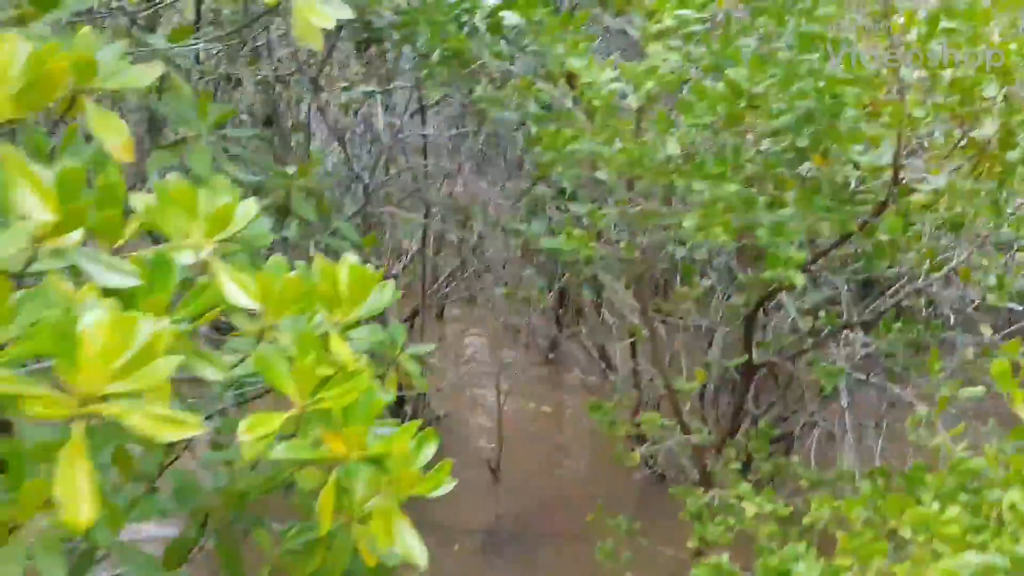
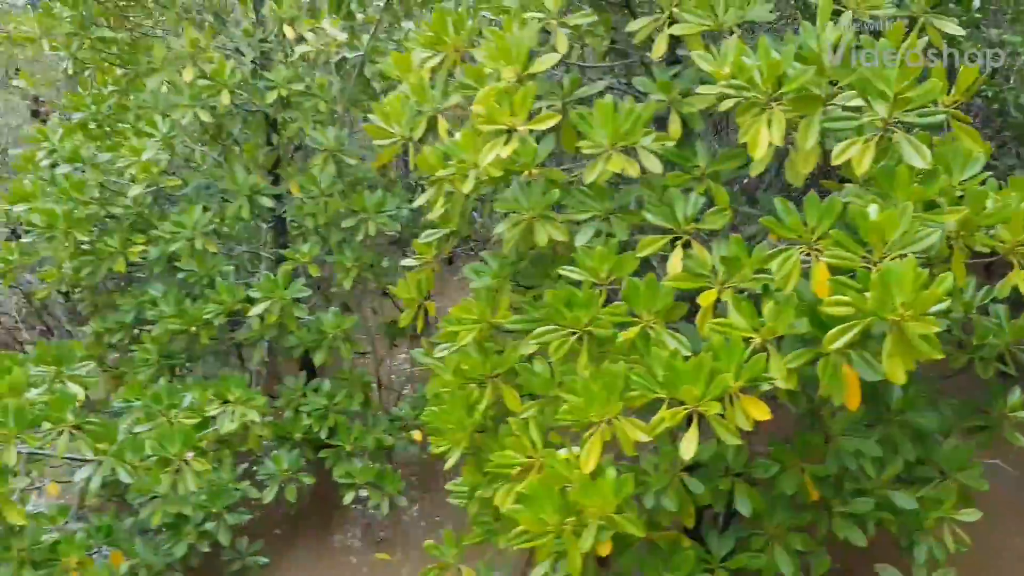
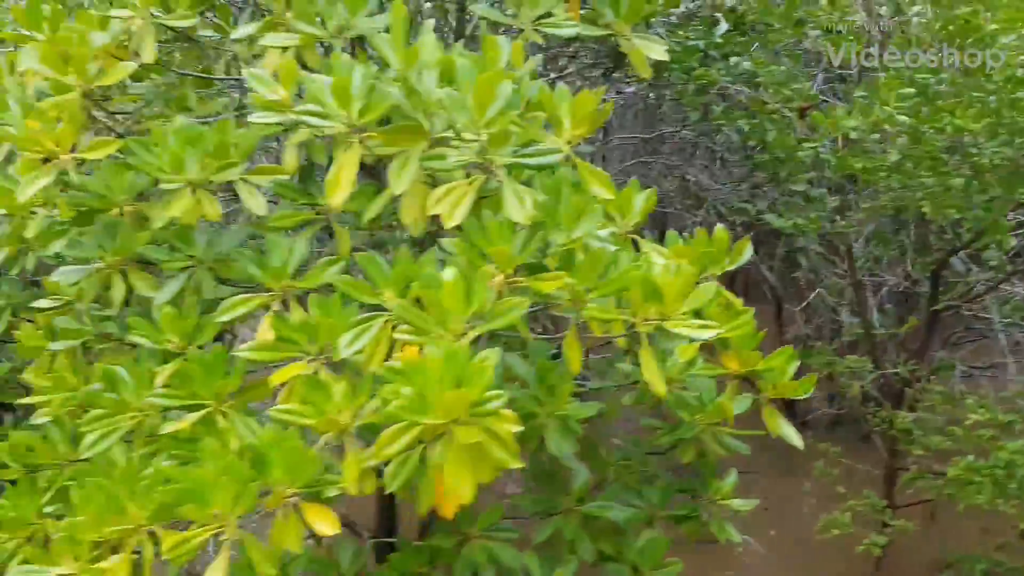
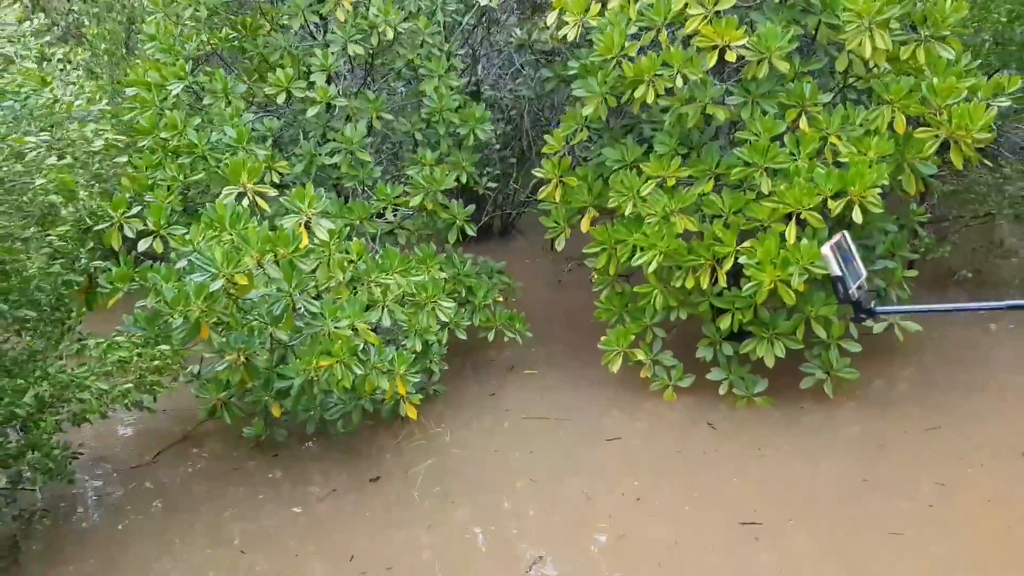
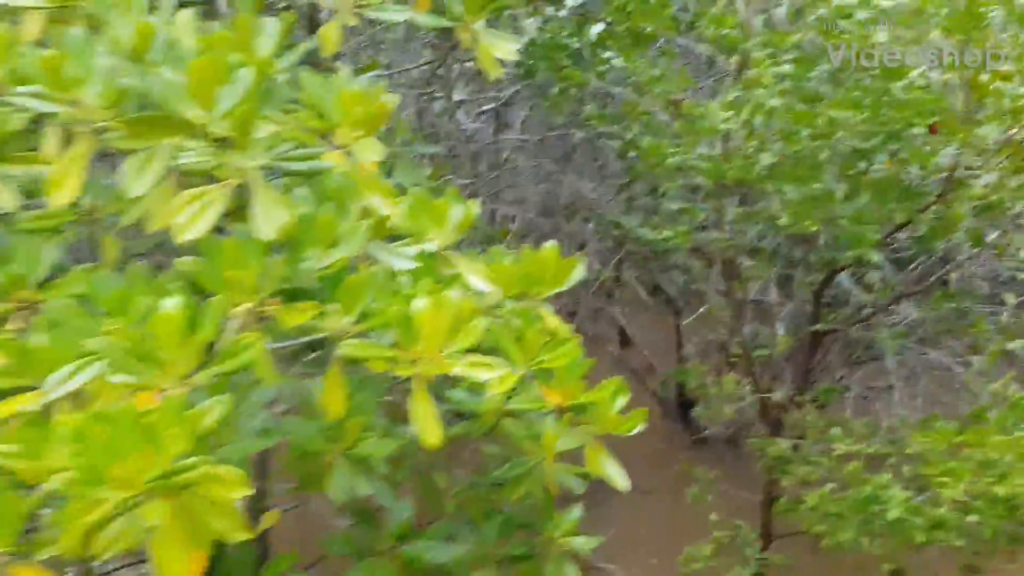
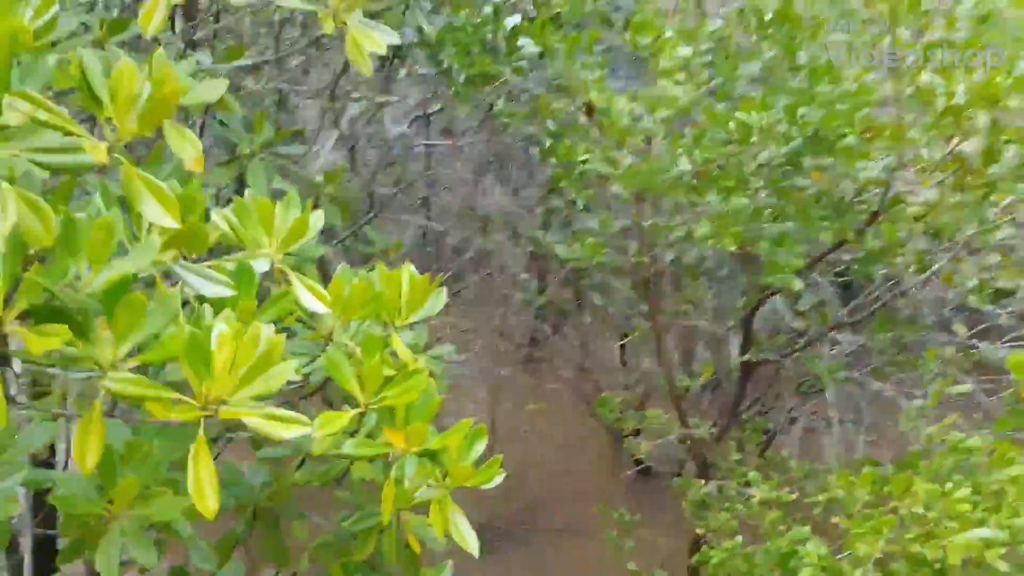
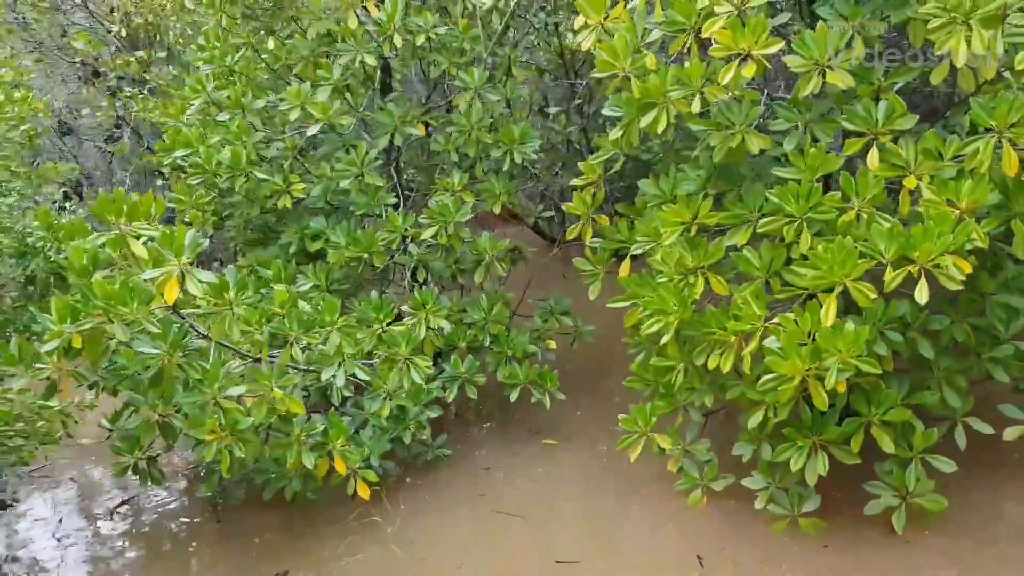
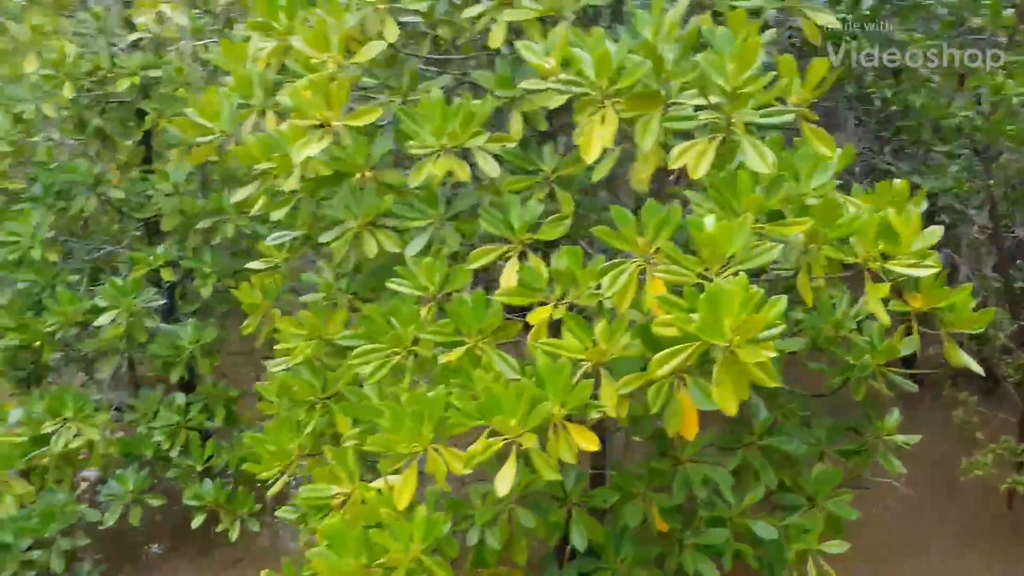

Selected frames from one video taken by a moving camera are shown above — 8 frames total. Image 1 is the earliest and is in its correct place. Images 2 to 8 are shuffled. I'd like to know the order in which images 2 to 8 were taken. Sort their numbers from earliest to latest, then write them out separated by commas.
6, 5, 3, 8, 2, 7, 4
